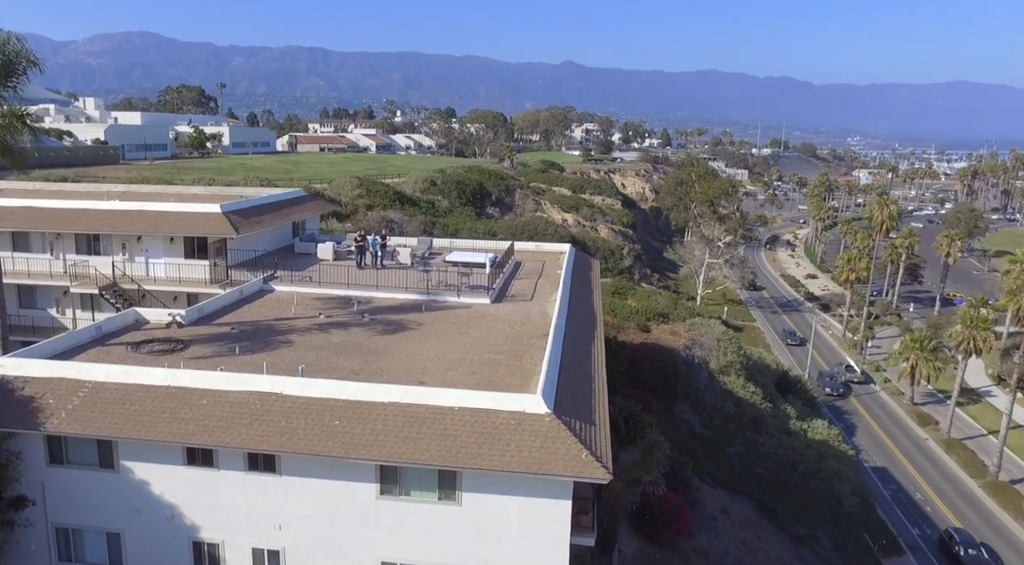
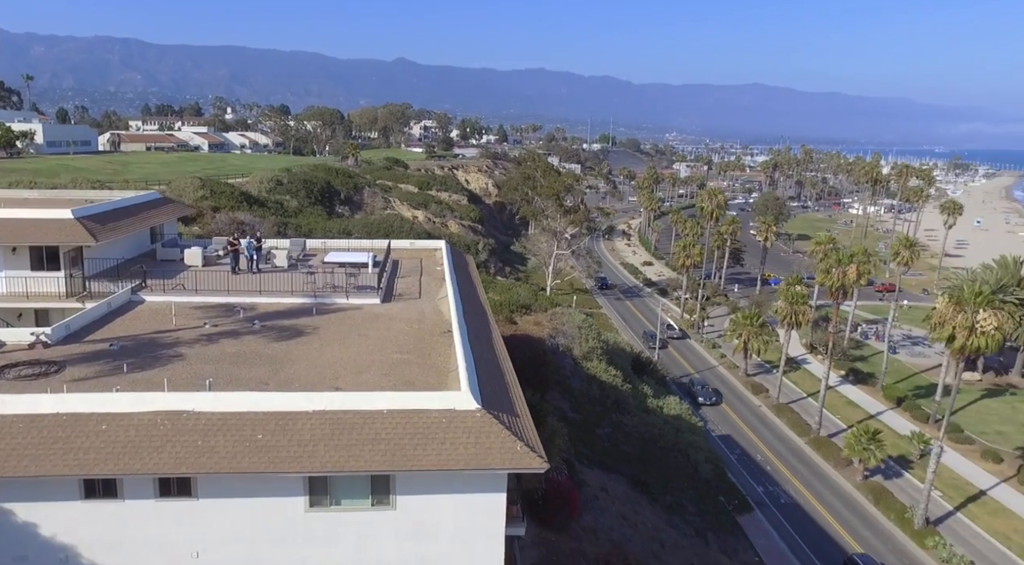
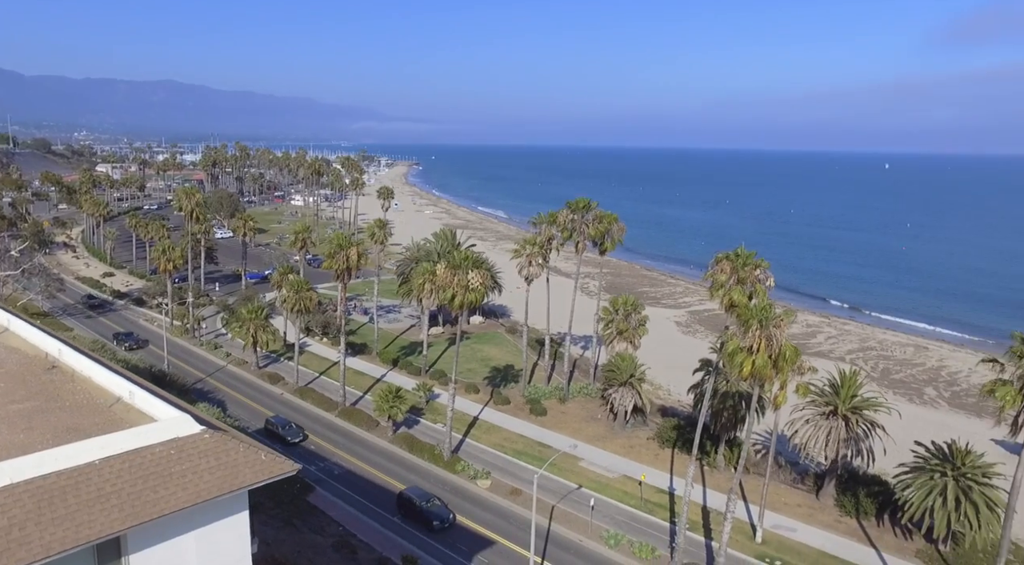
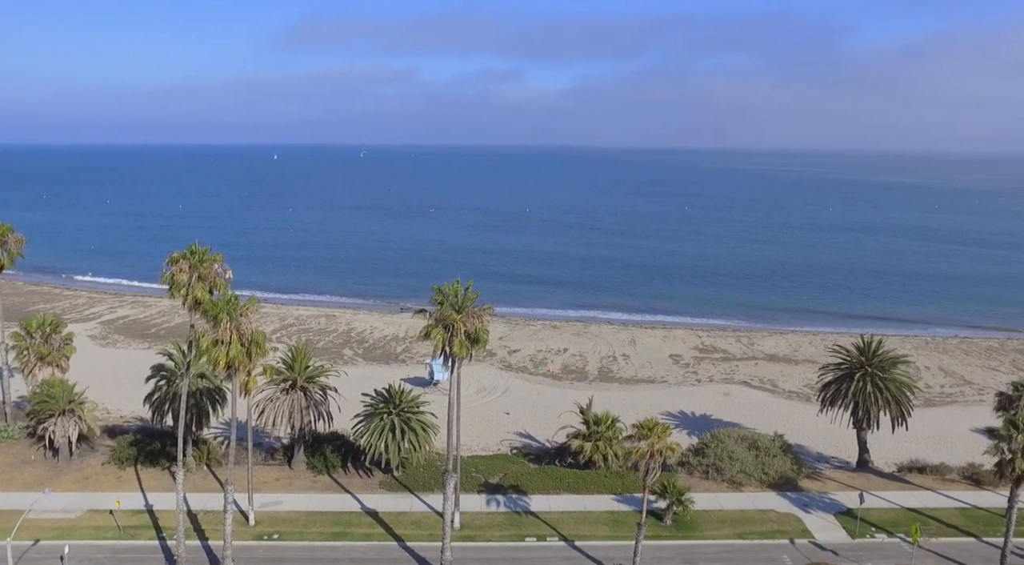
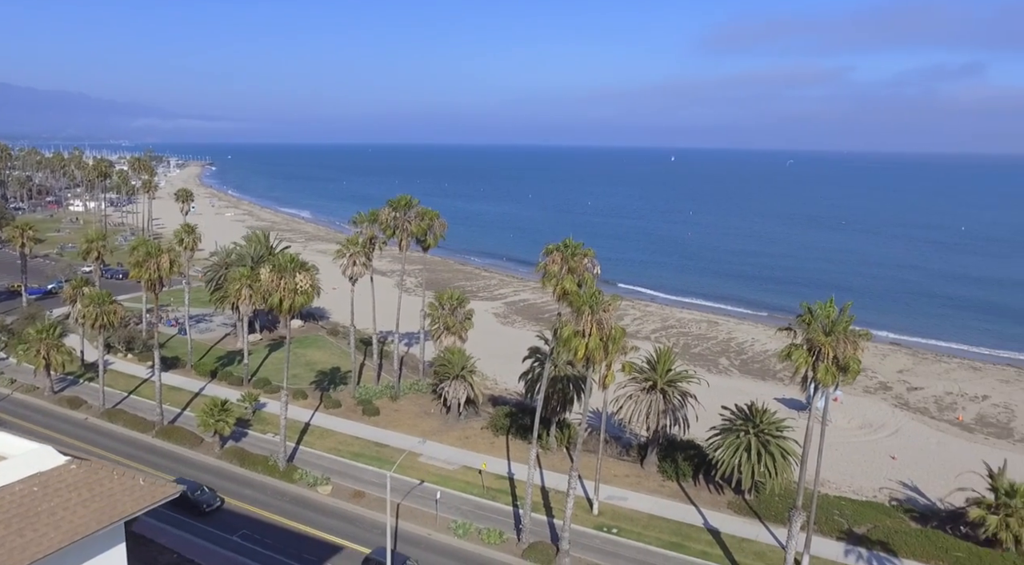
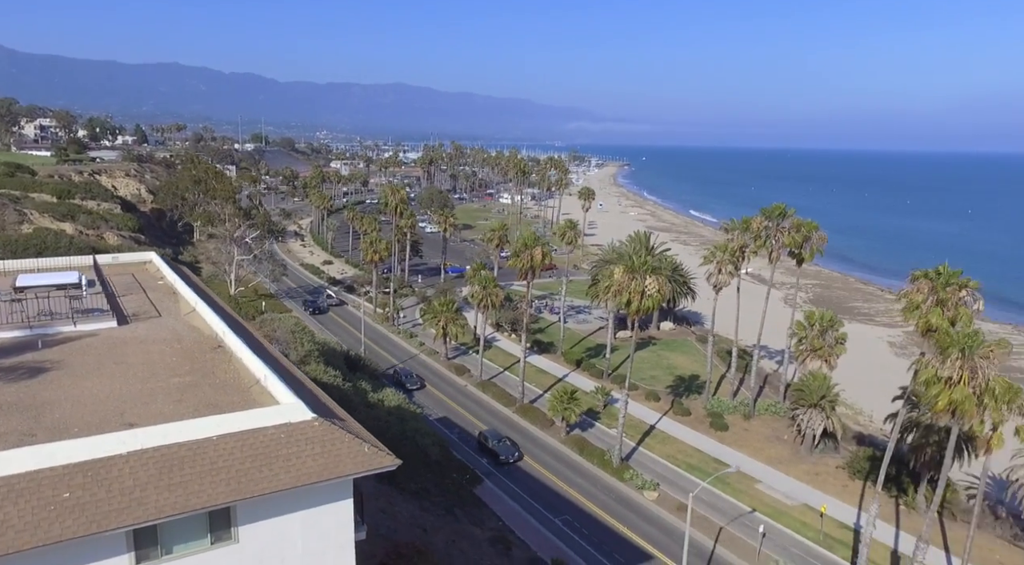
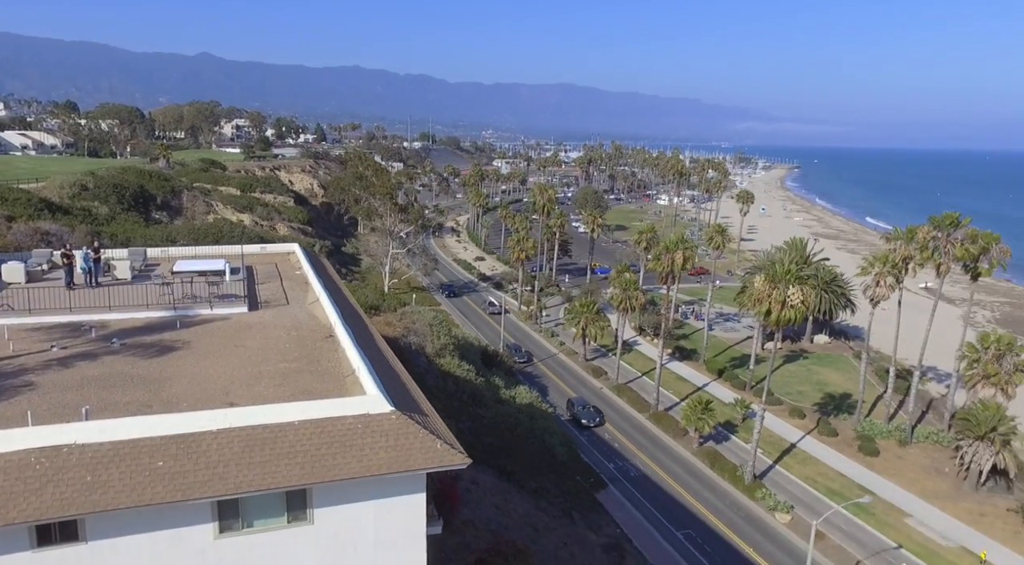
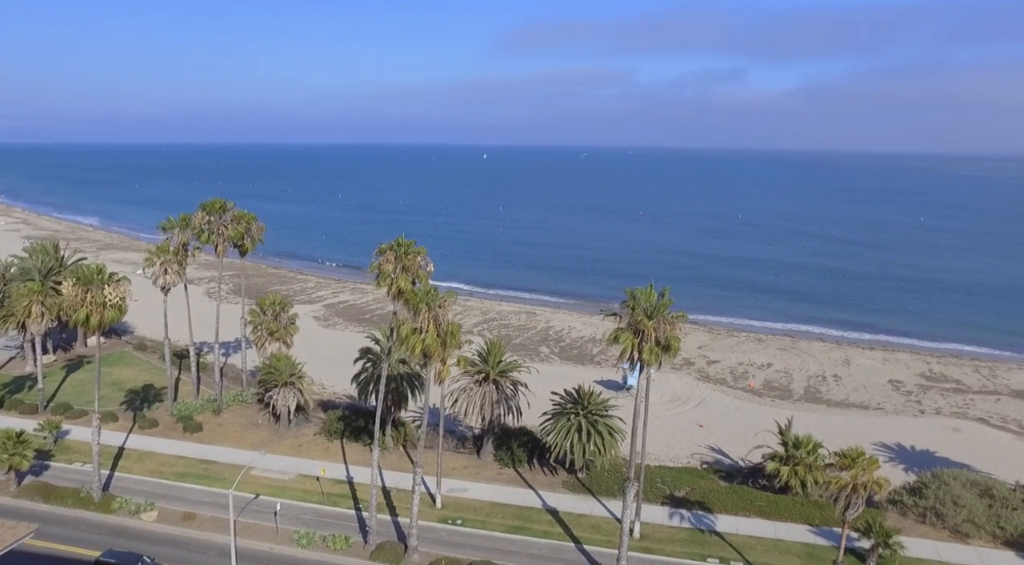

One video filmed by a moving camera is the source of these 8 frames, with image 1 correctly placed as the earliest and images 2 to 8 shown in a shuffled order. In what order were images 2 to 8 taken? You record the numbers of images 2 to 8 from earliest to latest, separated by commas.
2, 7, 6, 3, 5, 8, 4
